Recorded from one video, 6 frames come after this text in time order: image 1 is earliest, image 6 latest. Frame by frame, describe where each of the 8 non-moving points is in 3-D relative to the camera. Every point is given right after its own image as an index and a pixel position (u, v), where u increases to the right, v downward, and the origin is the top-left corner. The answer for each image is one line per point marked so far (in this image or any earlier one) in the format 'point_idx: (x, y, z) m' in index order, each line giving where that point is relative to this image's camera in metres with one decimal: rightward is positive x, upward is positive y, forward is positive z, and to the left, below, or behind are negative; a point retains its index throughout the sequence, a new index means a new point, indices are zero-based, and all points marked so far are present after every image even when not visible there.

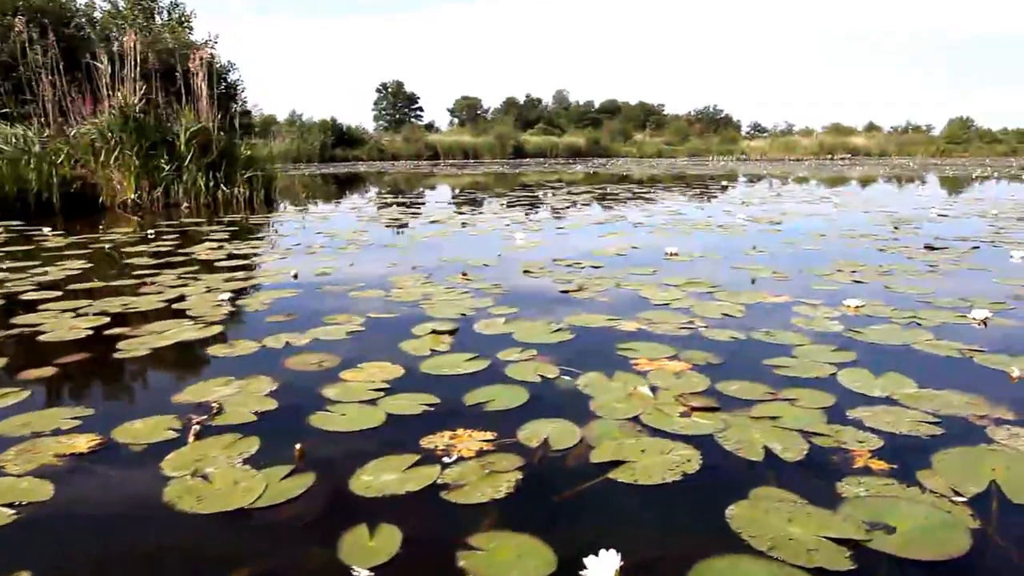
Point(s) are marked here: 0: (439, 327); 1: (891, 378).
0: (-0.4, -0.2, +3.2) m
1: (+1.5, -0.4, +2.5) m
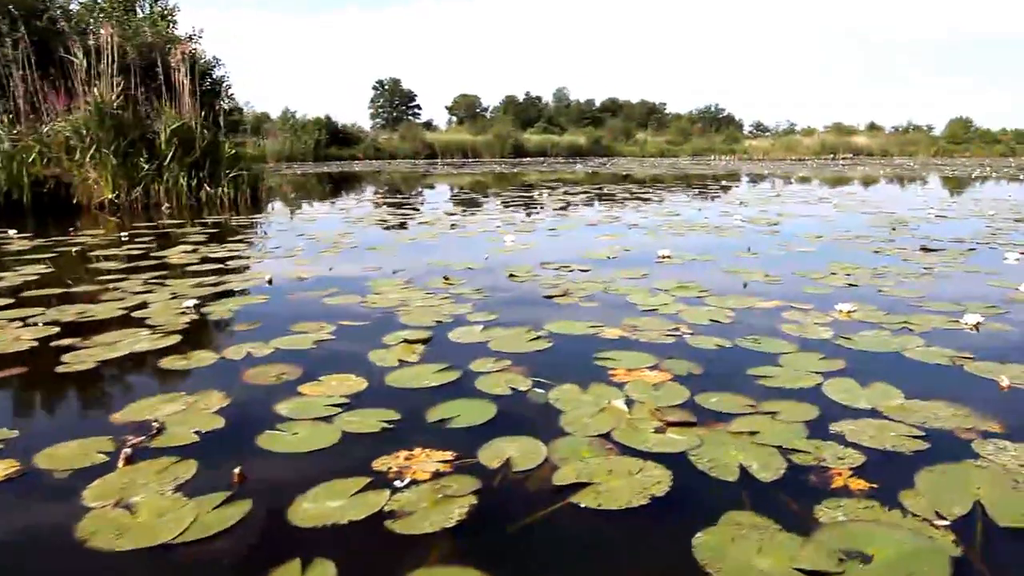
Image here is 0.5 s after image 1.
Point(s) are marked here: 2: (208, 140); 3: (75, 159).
0: (-0.5, -0.2, +3.1) m
1: (+1.4, -0.4, +2.3) m
2: (-5.2, +2.6, +10.6) m
3: (-6.4, +1.9, +9.1) m
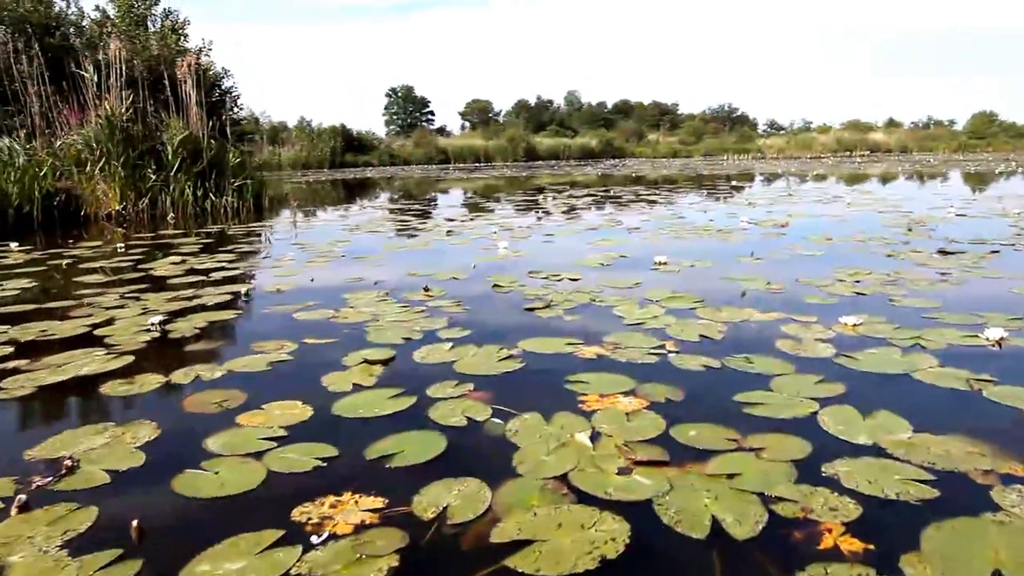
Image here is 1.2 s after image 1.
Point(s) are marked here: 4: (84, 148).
0: (-0.7, -0.3, +2.9) m
1: (+1.3, -0.4, +2.1) m
2: (-5.2, +2.4, +10.5) m
3: (-6.4, +1.8, +9.1) m
4: (-6.6, +2.1, +9.1) m
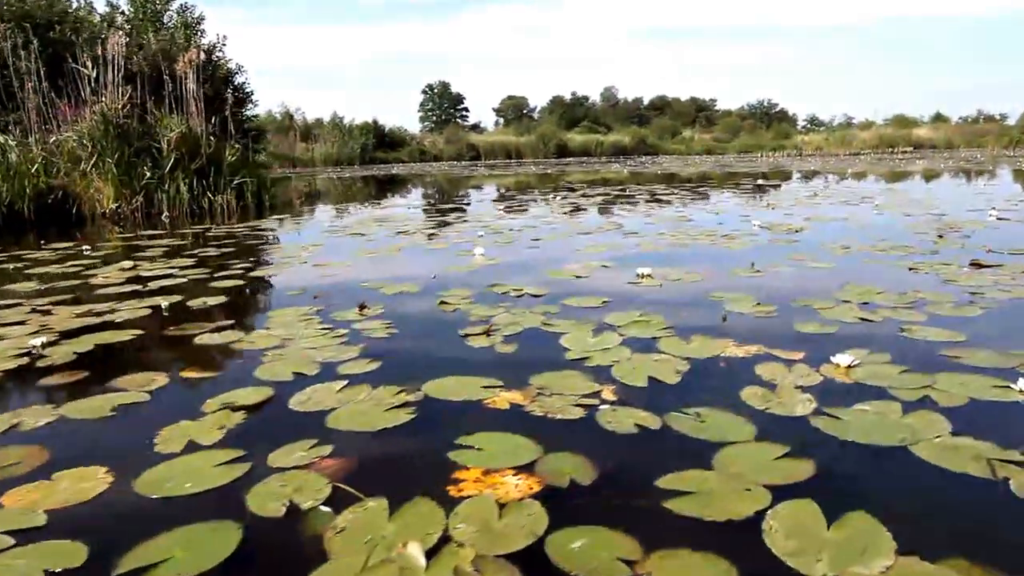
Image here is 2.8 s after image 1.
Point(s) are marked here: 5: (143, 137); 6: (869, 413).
0: (-1.0, -0.4, +2.3) m
1: (+0.8, -0.6, +1.4) m
2: (-5.1, +2.4, +10.2) m
3: (-6.5, +1.7, +8.9) m
4: (-6.6, +2.1, +8.9) m
5: (-6.0, +2.5, +9.7) m
6: (+1.2, -0.4, +2.1) m
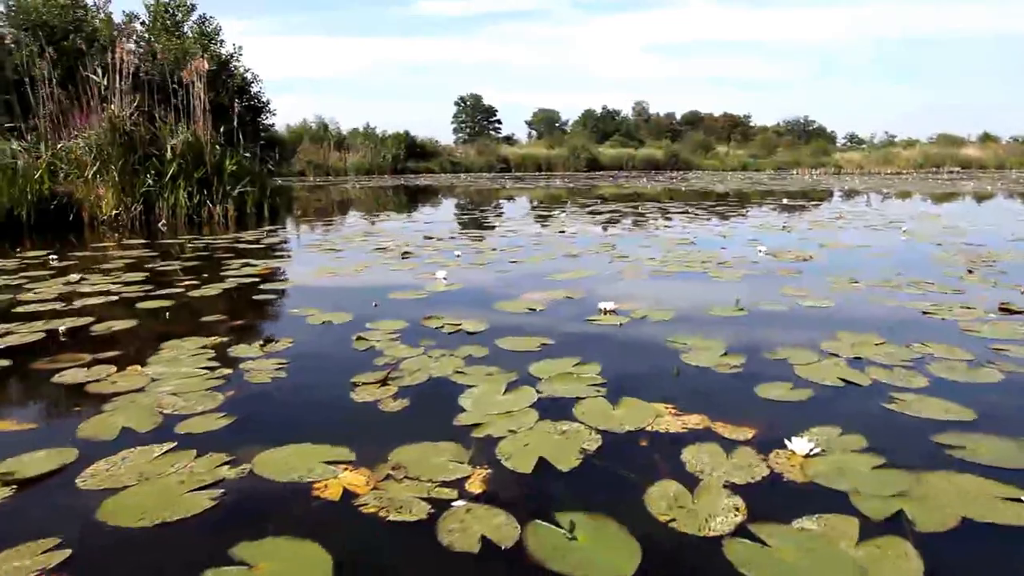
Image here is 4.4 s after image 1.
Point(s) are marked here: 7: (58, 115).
0: (-1.5, -0.6, +1.9) m
1: (+0.3, -0.8, +0.9) m
2: (-5.1, +2.2, +10.0) m
3: (-6.5, +1.6, +8.7) m
4: (-6.6, +2.0, +8.8) m
5: (-6.0, +2.3, +9.5) m
6: (+0.8, -0.6, +1.5) m
7: (-7.6, +2.8, +9.8) m
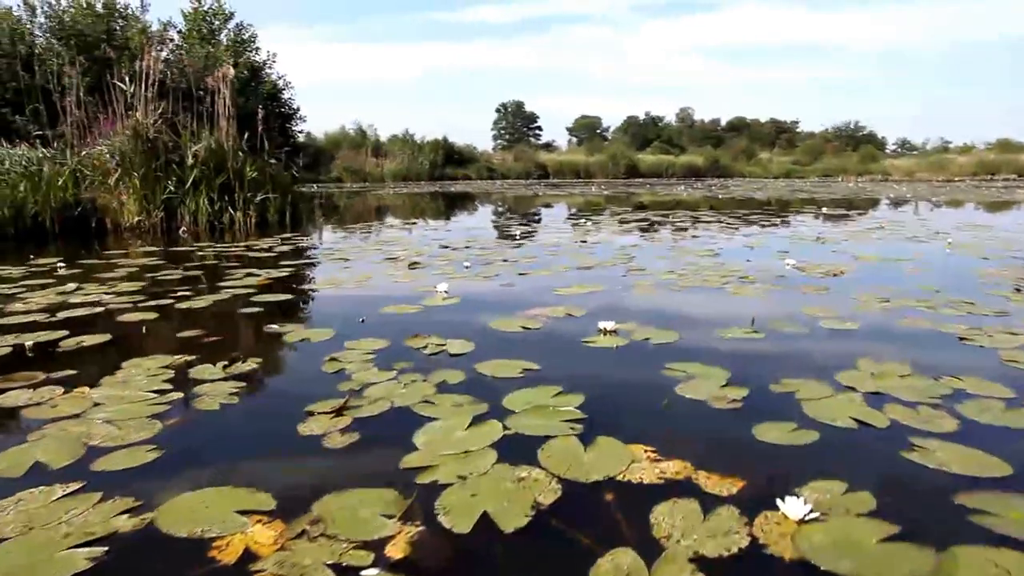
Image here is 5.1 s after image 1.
0: (-1.7, -0.6, +1.7) m
1: (0.0, -0.8, +0.6) m
2: (-4.7, +2.1, +10.1) m
3: (-6.2, +1.6, +8.9) m
4: (-6.3, +1.9, +9.0) m
5: (-5.6, +2.2, +9.7) m
6: (+0.5, -0.7, +1.2) m
7: (-7.2, +2.7, +10.1) m
